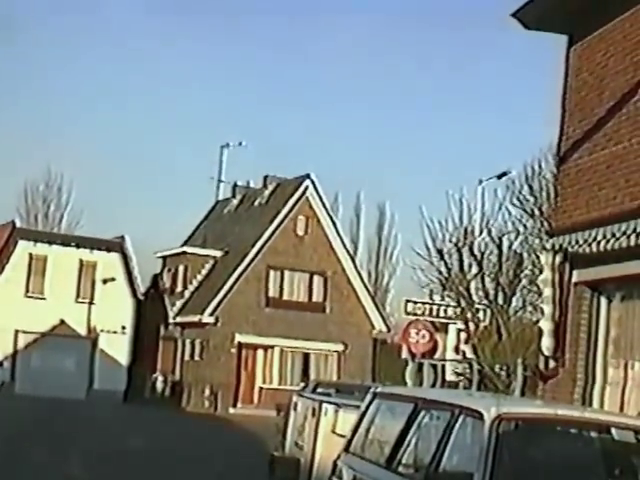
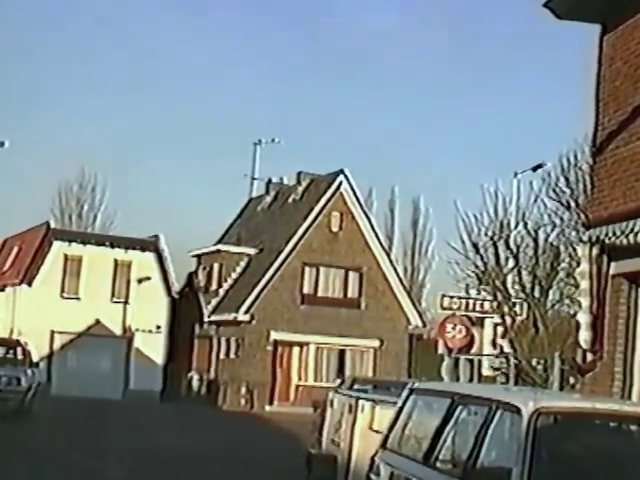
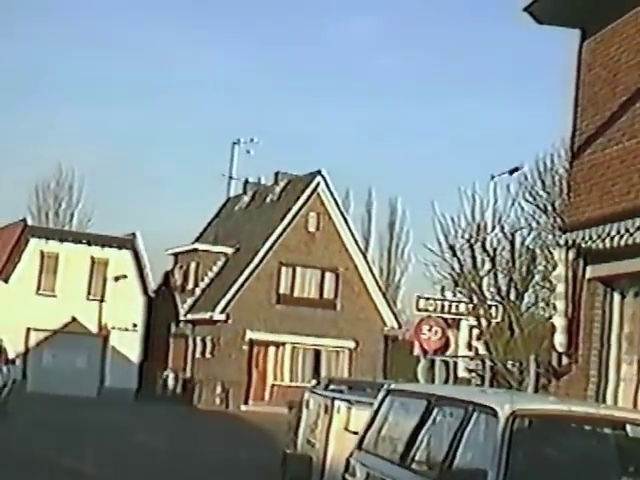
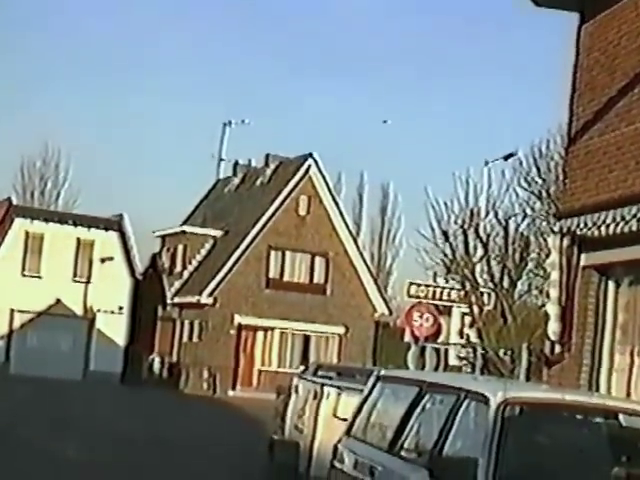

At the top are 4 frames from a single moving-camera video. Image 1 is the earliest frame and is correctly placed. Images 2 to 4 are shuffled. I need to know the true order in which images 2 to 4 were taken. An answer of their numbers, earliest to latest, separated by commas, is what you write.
4, 3, 2
